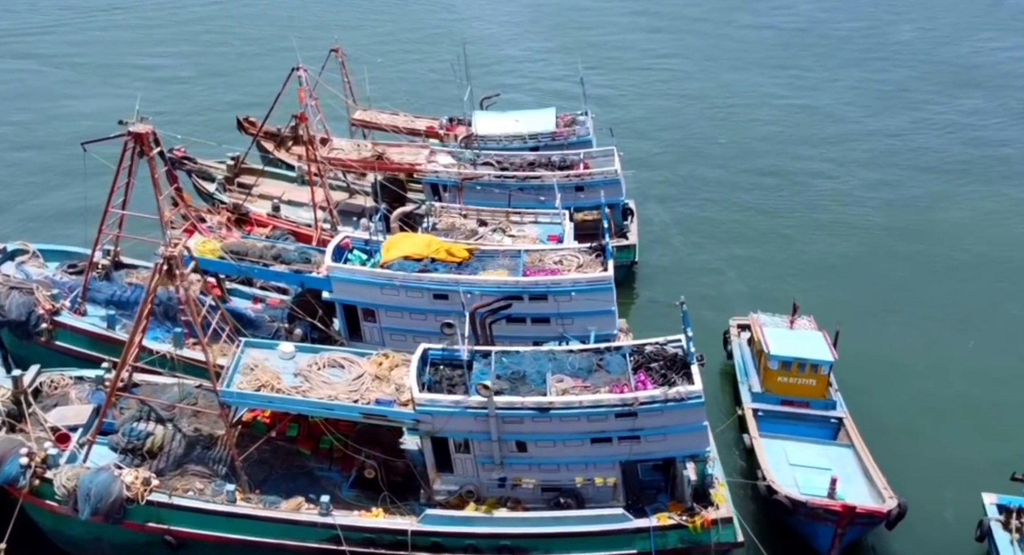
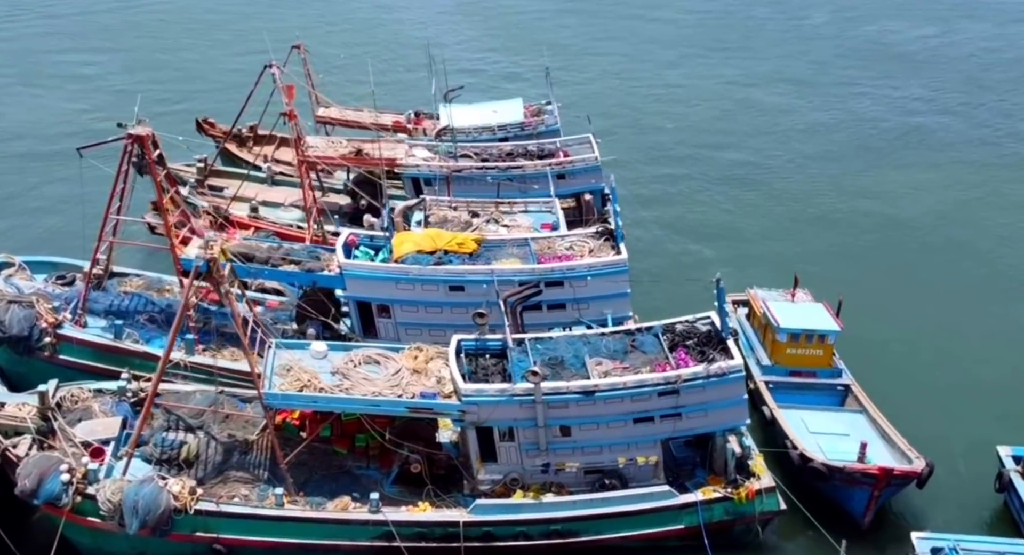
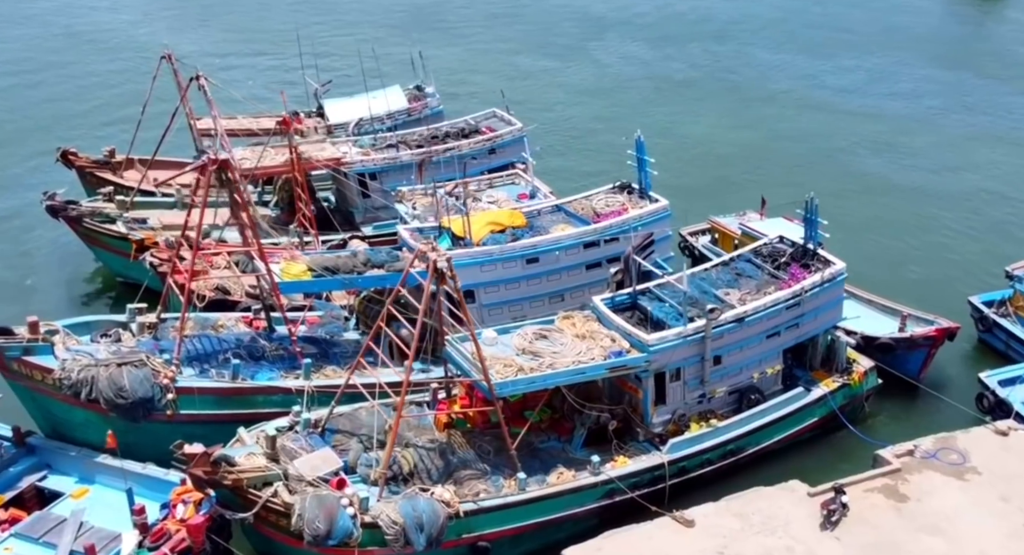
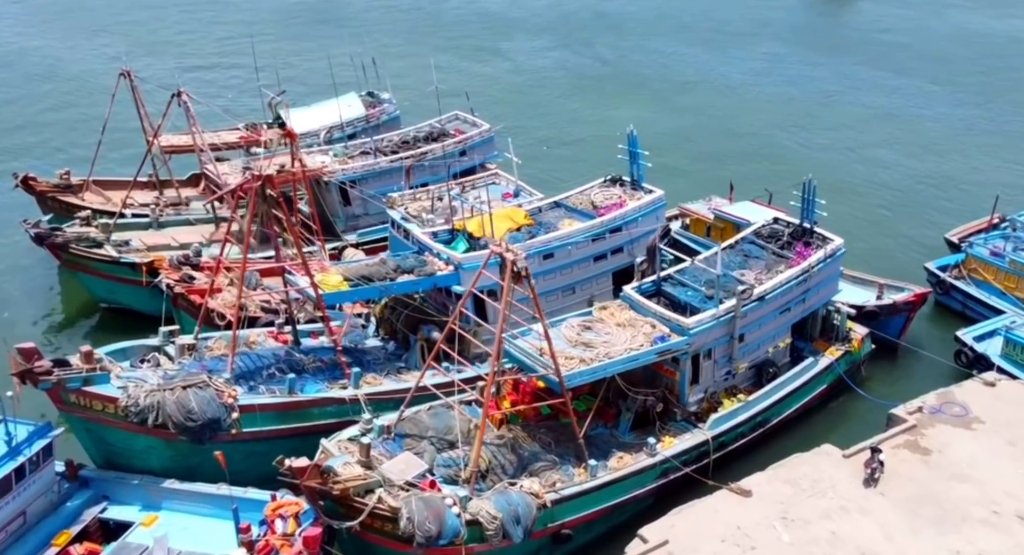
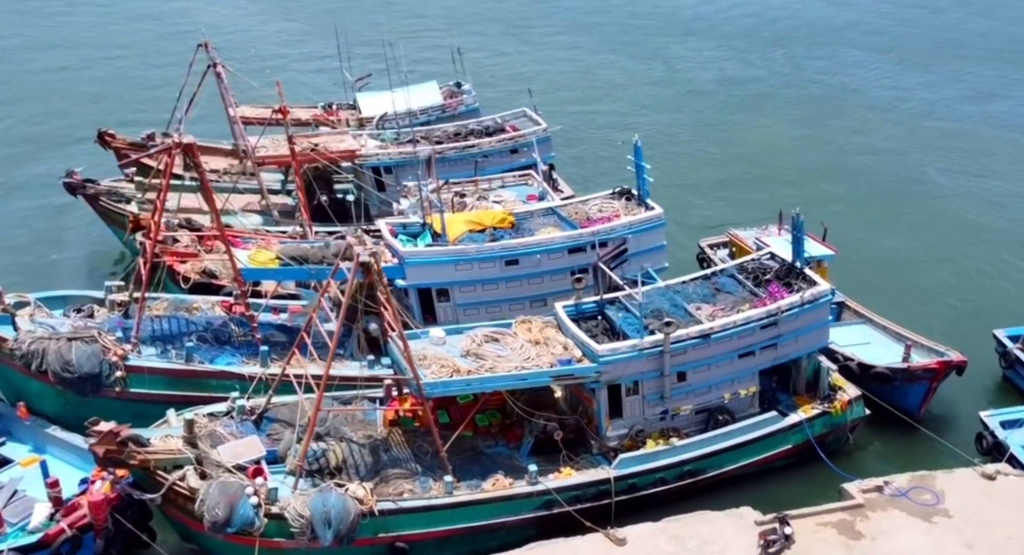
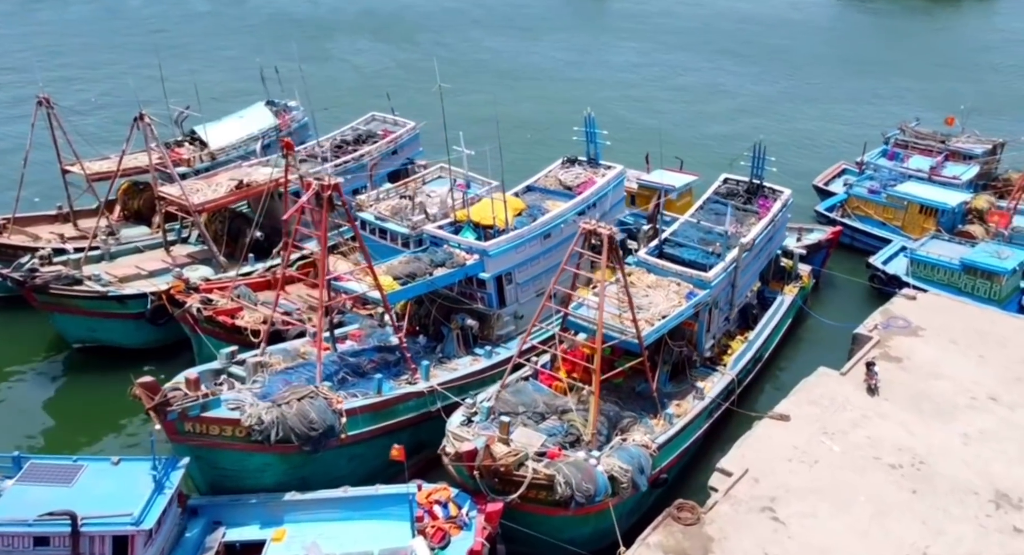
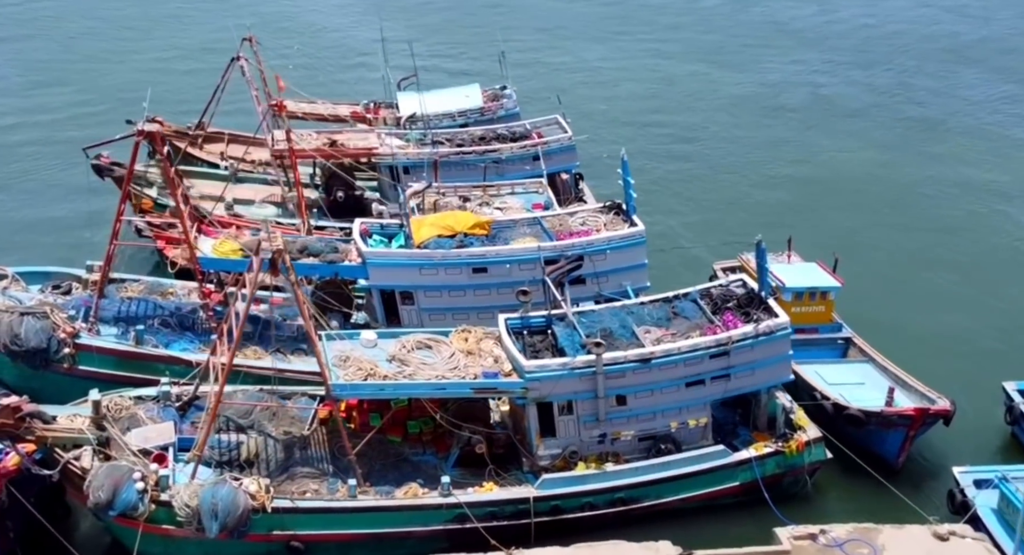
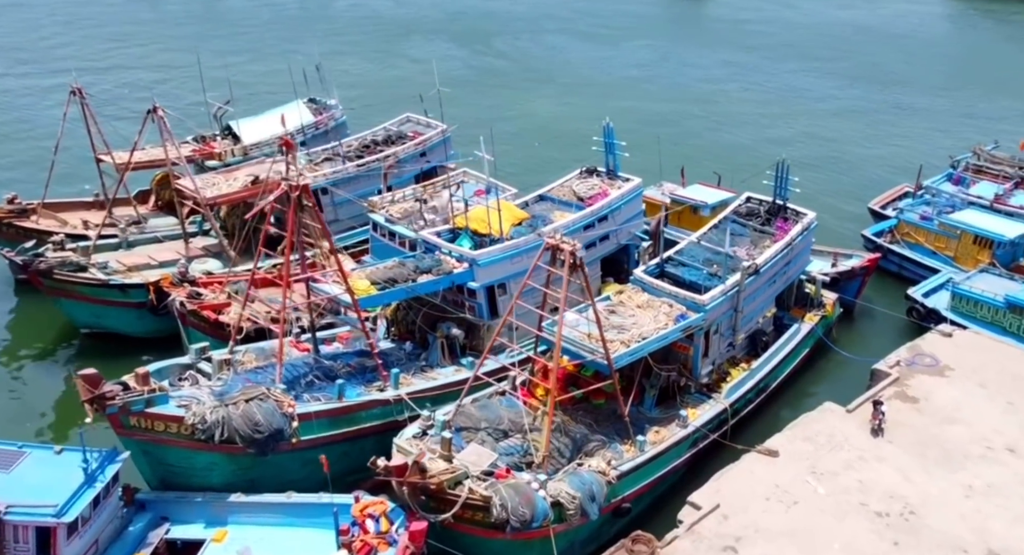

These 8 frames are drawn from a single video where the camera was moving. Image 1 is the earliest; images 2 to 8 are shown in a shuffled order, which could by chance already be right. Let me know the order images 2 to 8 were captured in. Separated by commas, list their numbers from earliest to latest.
2, 7, 5, 3, 4, 8, 6
